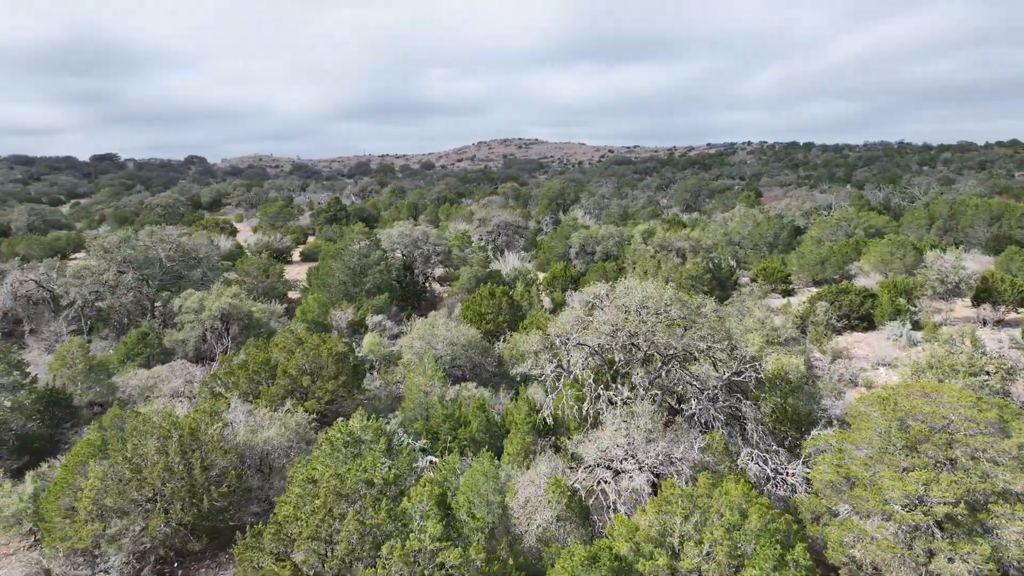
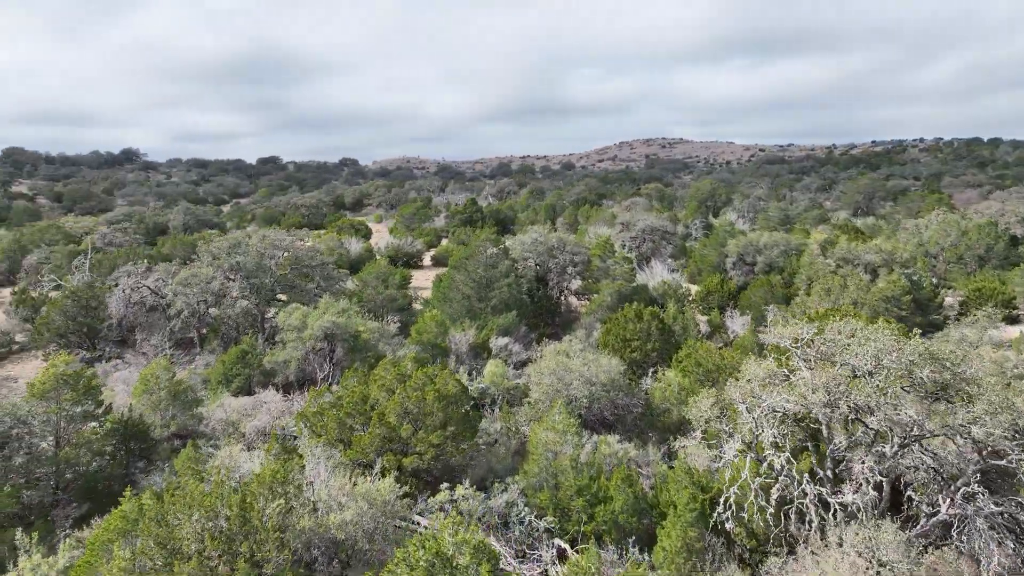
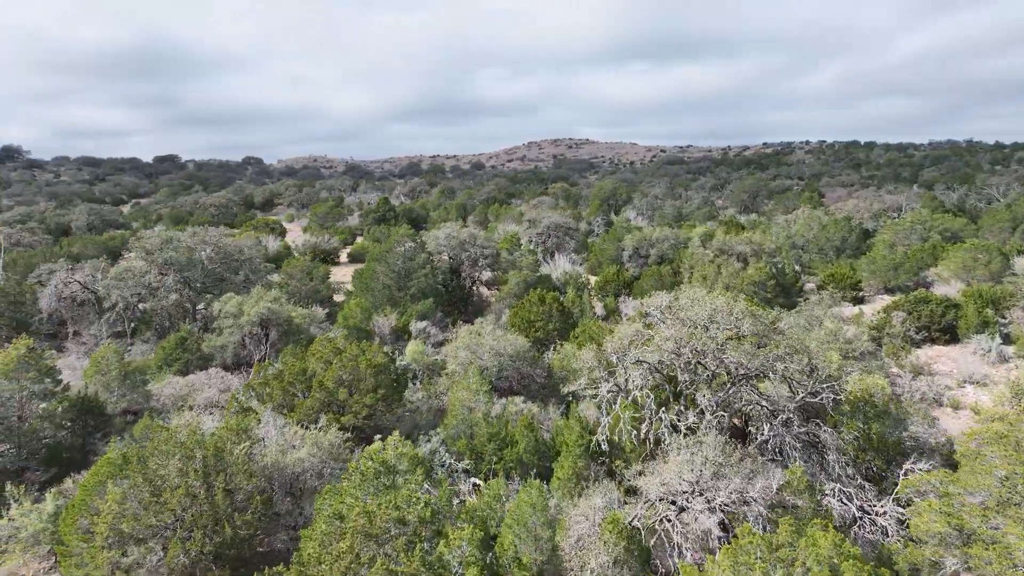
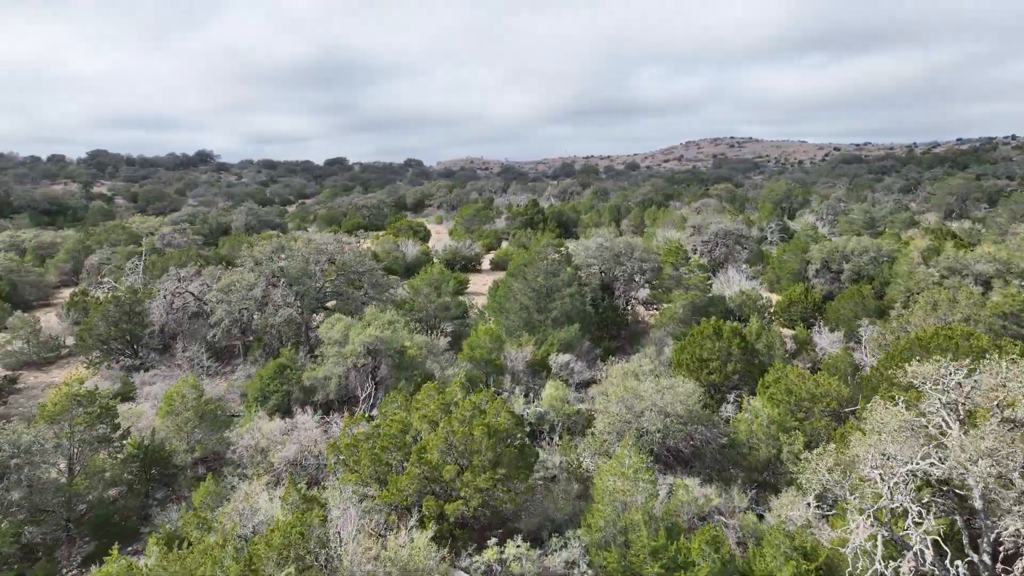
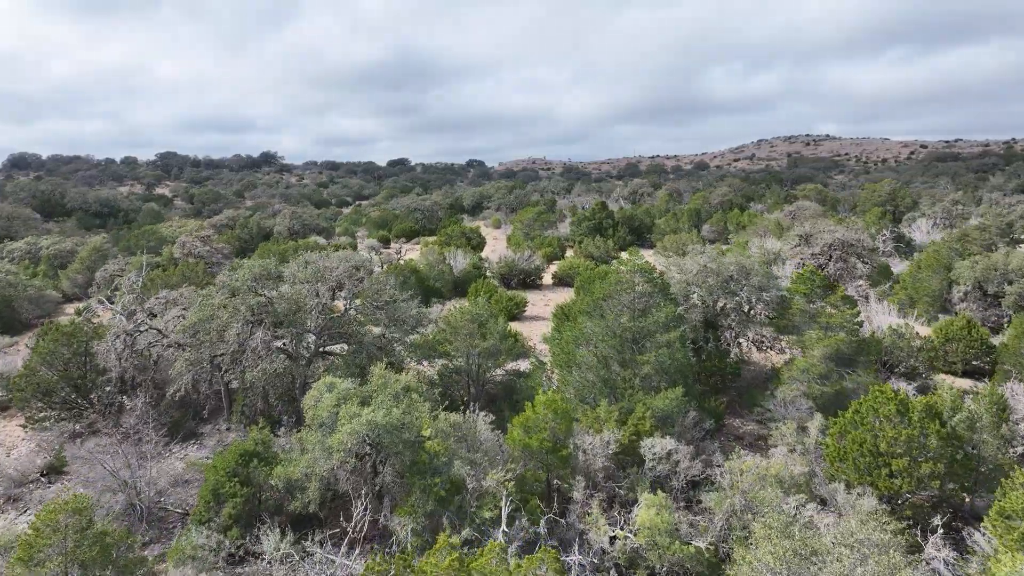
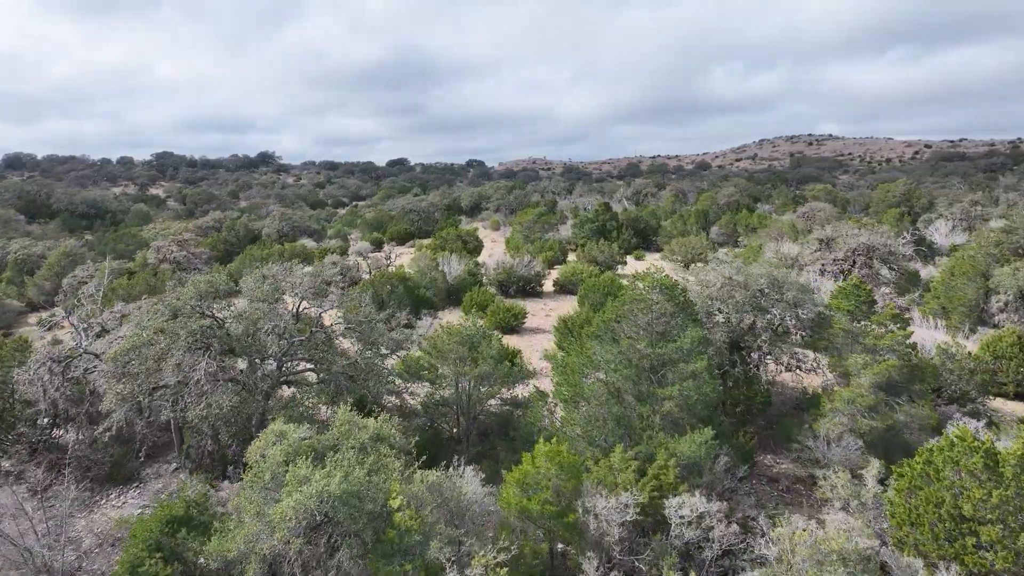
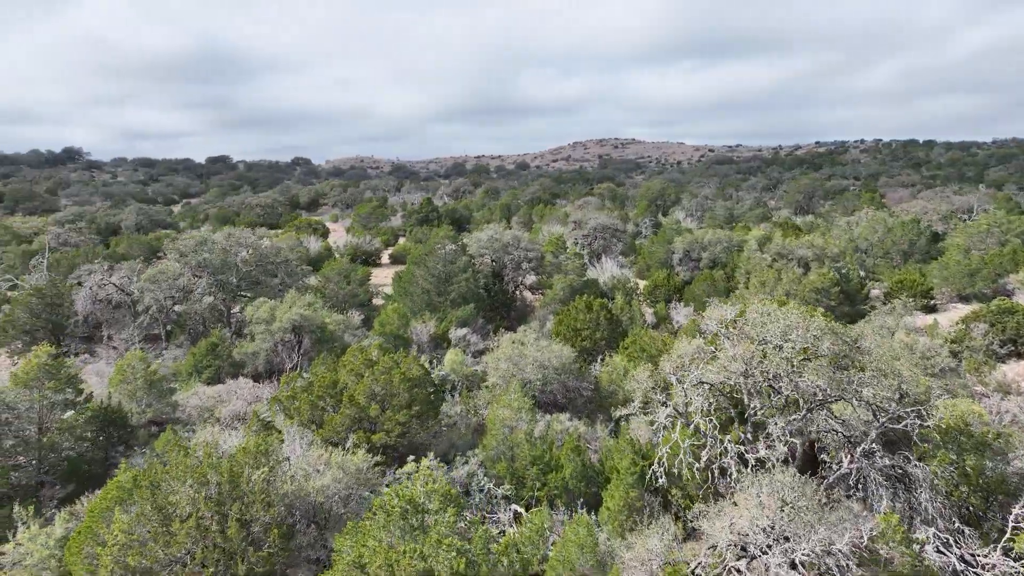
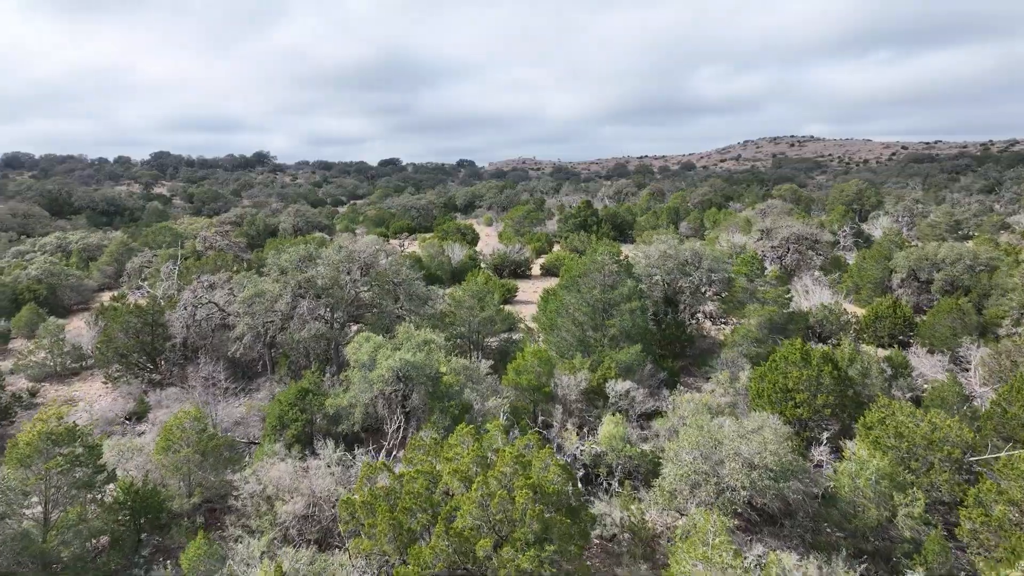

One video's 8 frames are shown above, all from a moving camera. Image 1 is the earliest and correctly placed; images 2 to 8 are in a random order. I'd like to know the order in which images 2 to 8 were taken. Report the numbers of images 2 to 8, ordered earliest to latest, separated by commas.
3, 7, 2, 4, 8, 5, 6
